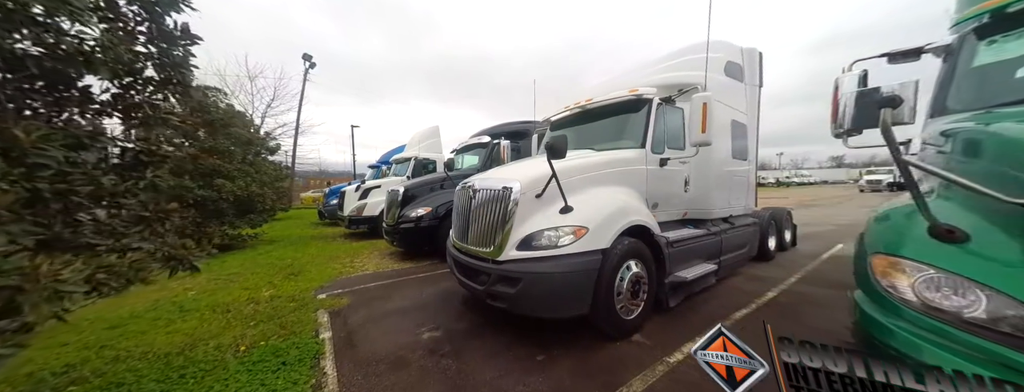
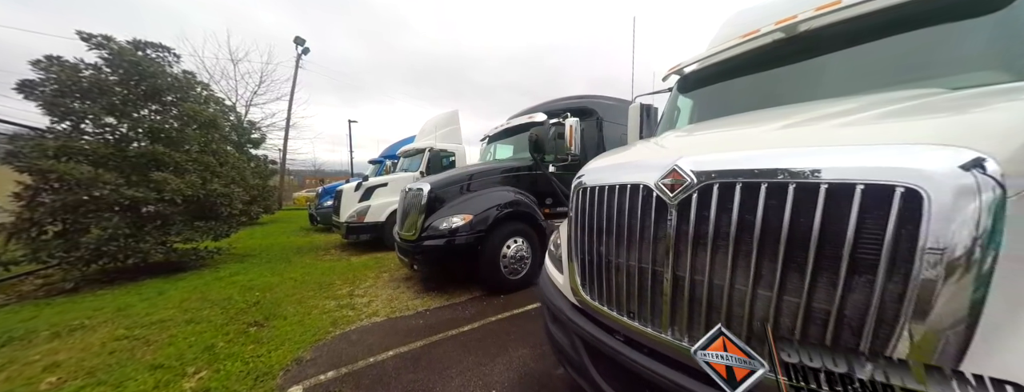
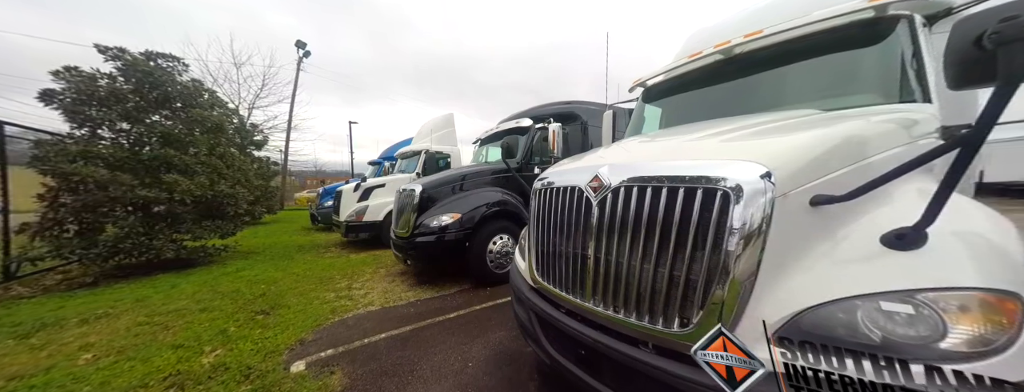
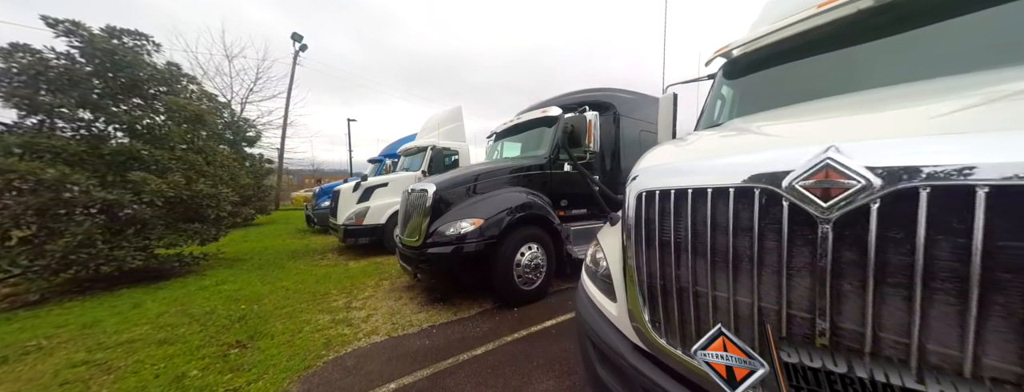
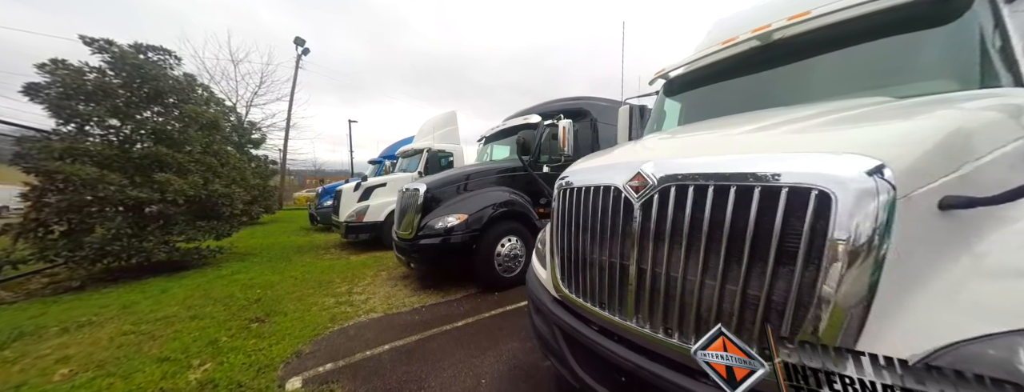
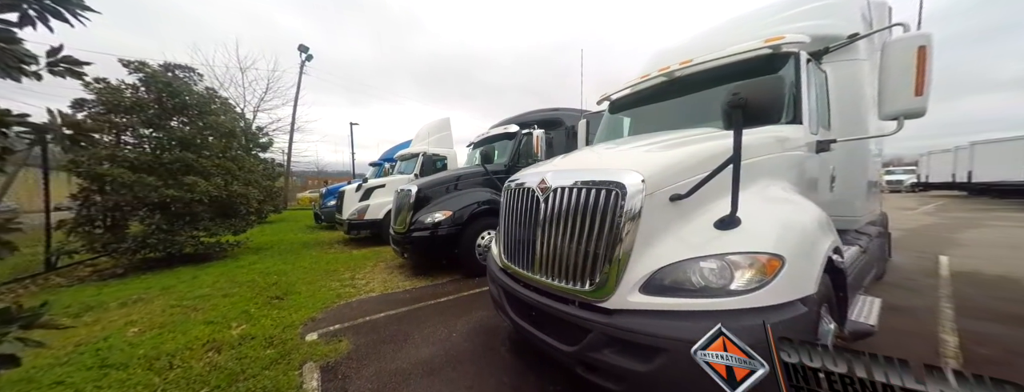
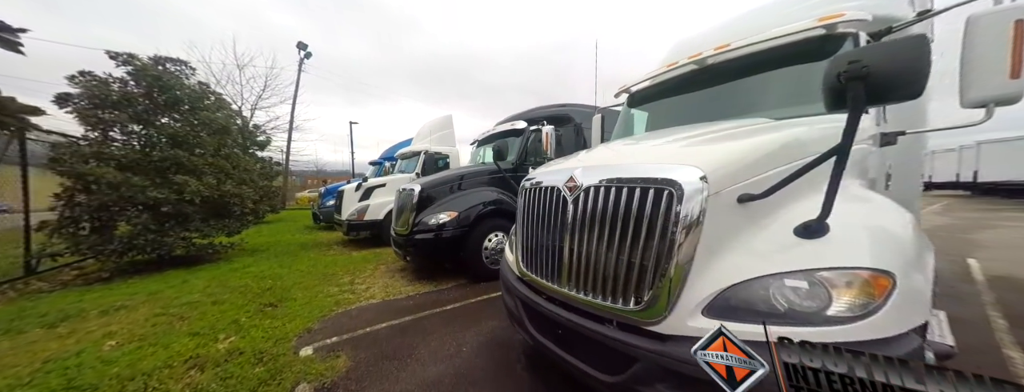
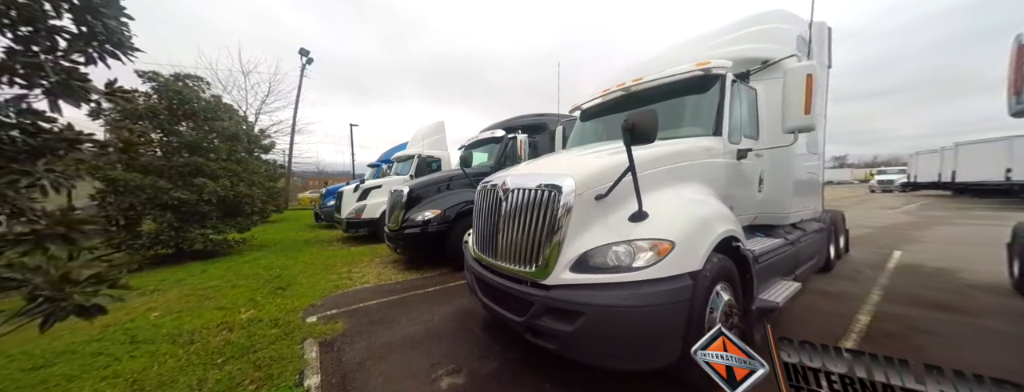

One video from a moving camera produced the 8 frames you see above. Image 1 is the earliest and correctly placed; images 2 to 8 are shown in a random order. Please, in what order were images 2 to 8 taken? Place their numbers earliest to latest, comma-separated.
8, 6, 7, 3, 5, 2, 4
